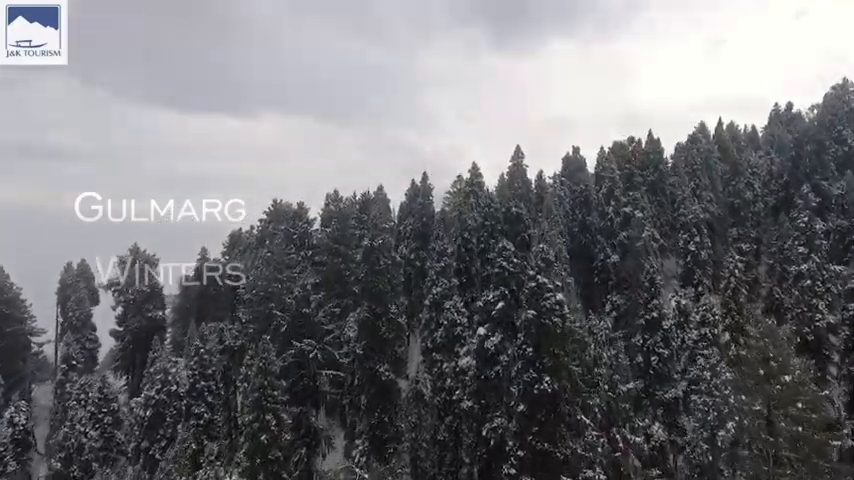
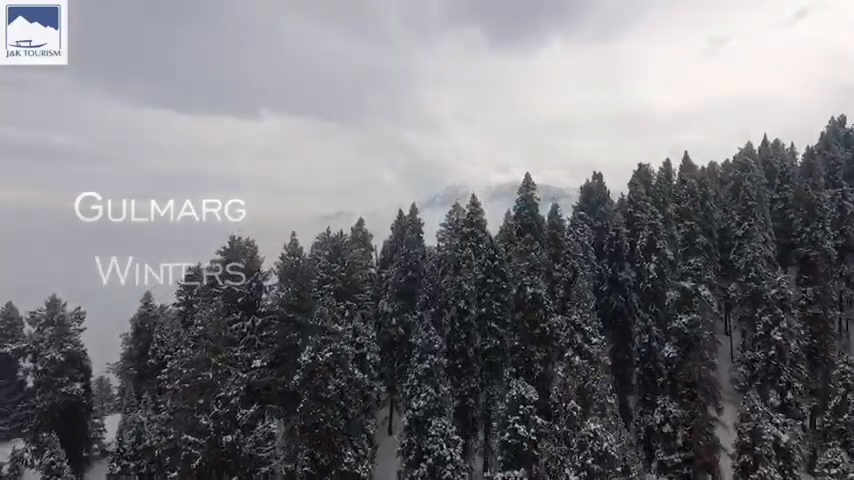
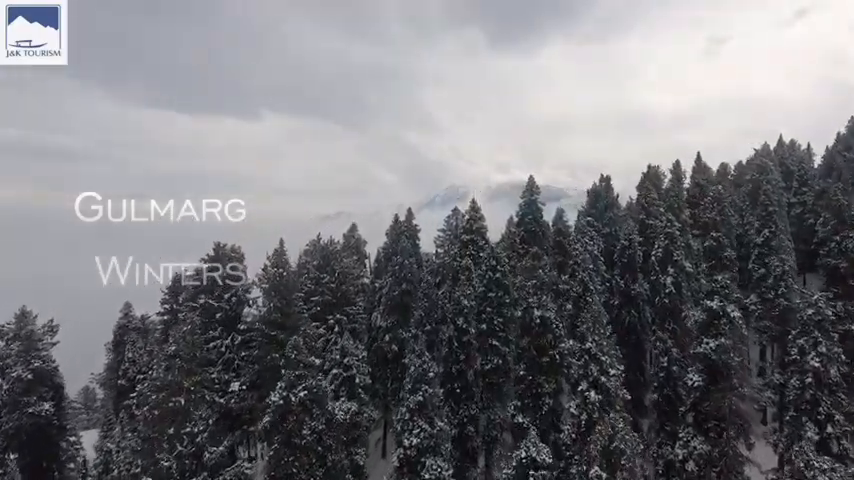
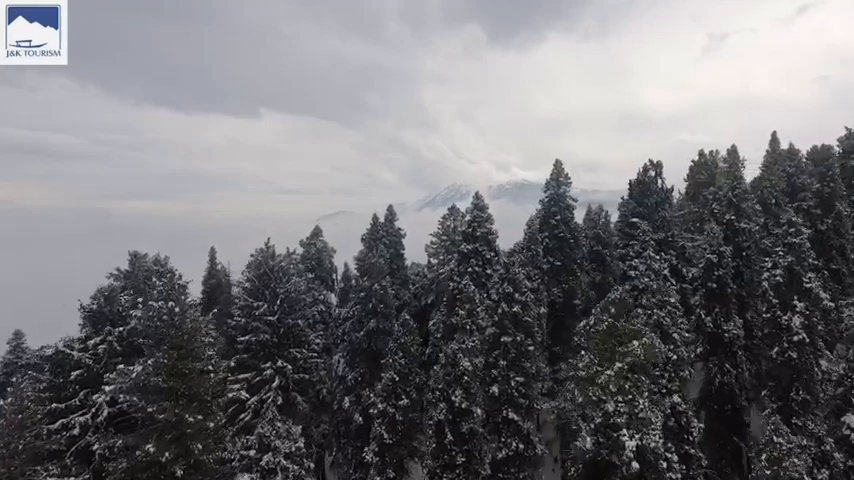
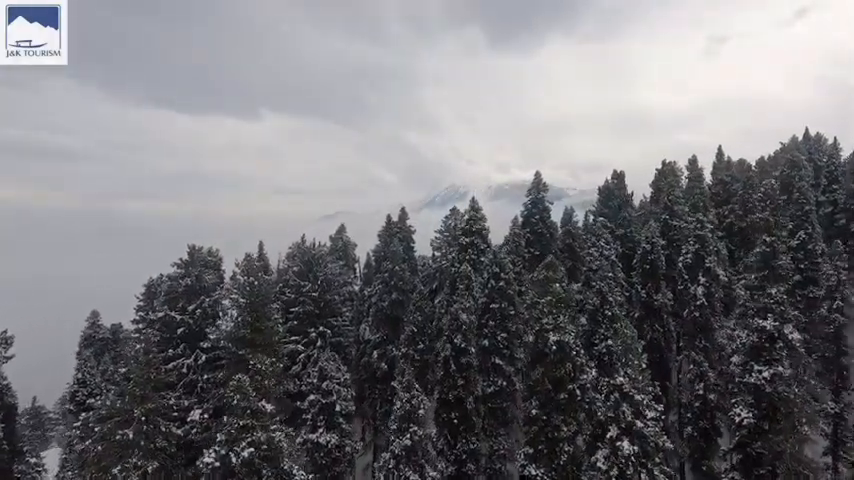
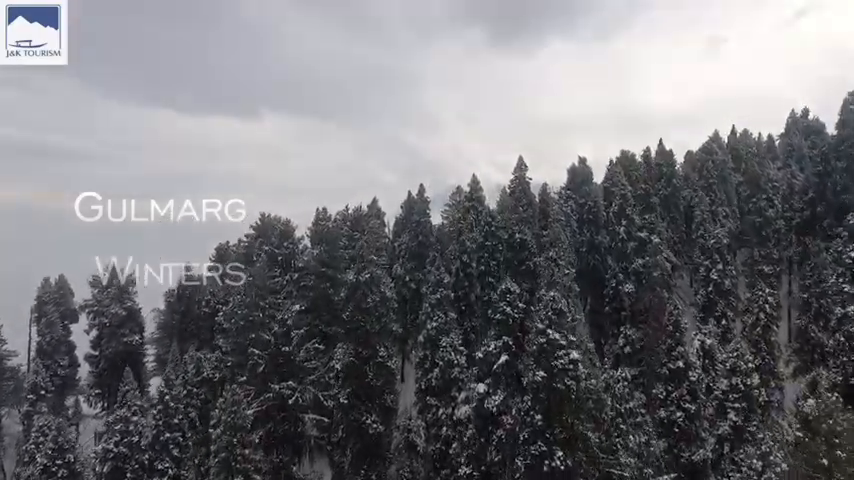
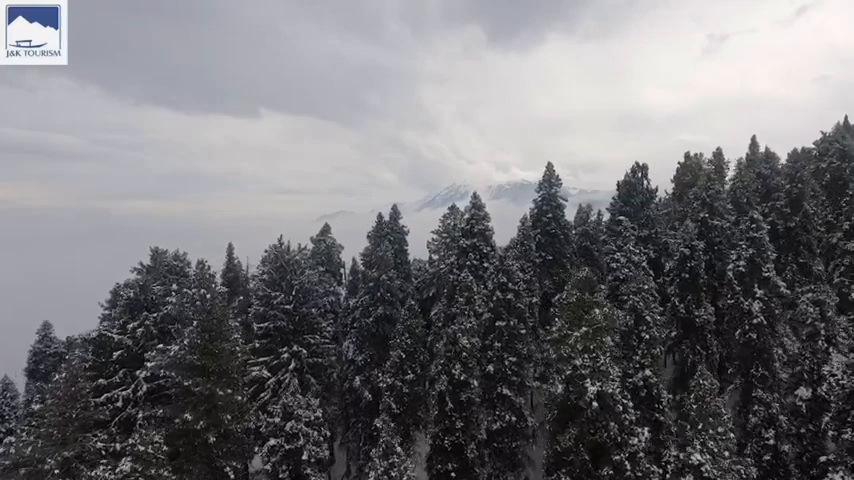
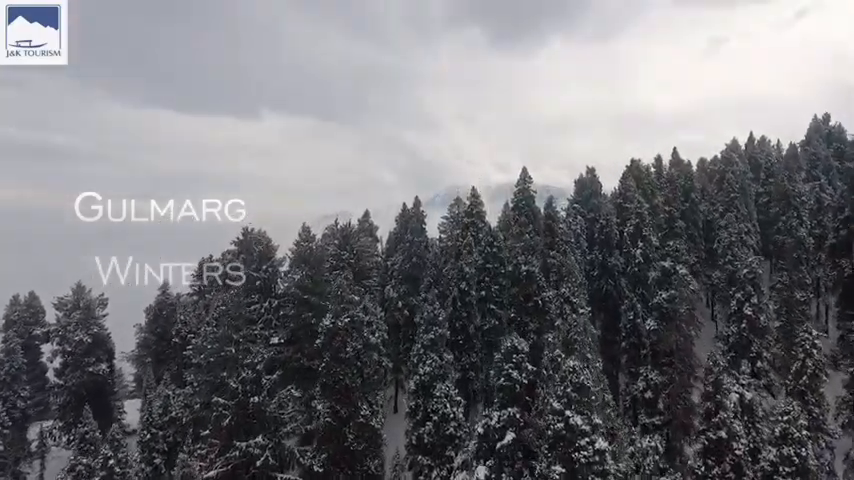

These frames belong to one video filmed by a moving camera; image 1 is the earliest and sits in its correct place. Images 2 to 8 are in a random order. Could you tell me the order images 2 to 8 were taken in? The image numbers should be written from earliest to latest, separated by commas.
6, 8, 2, 3, 5, 7, 4
